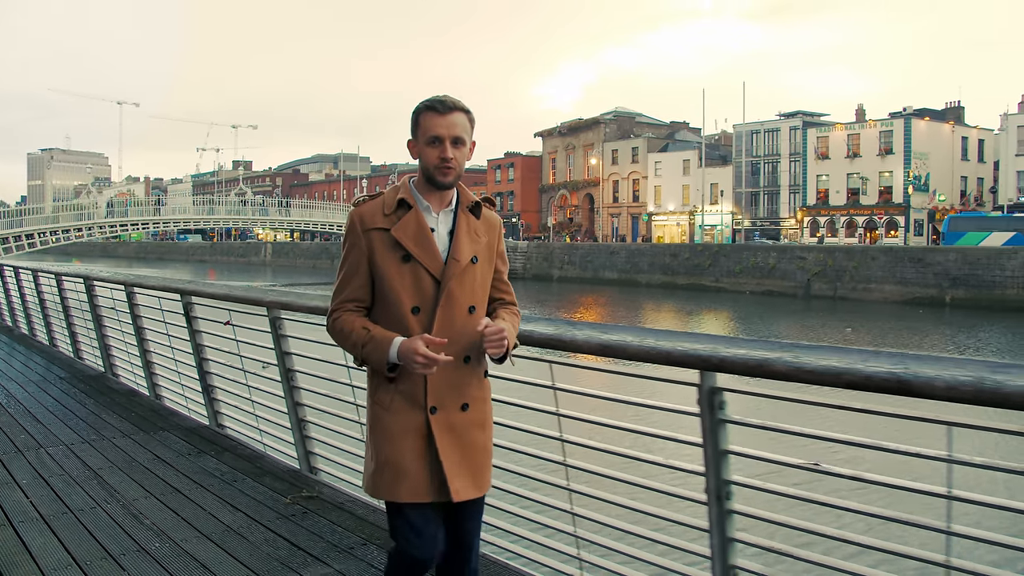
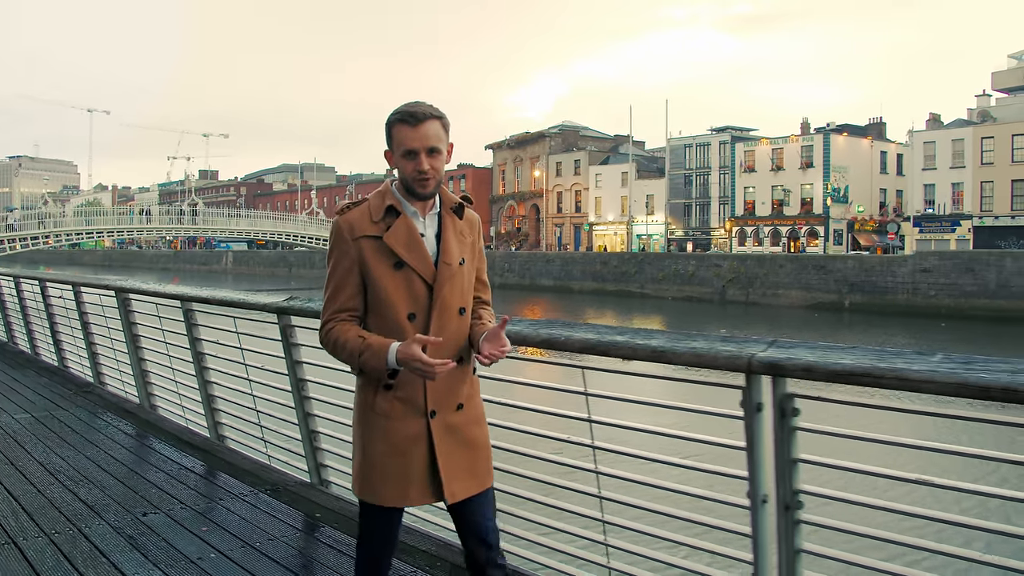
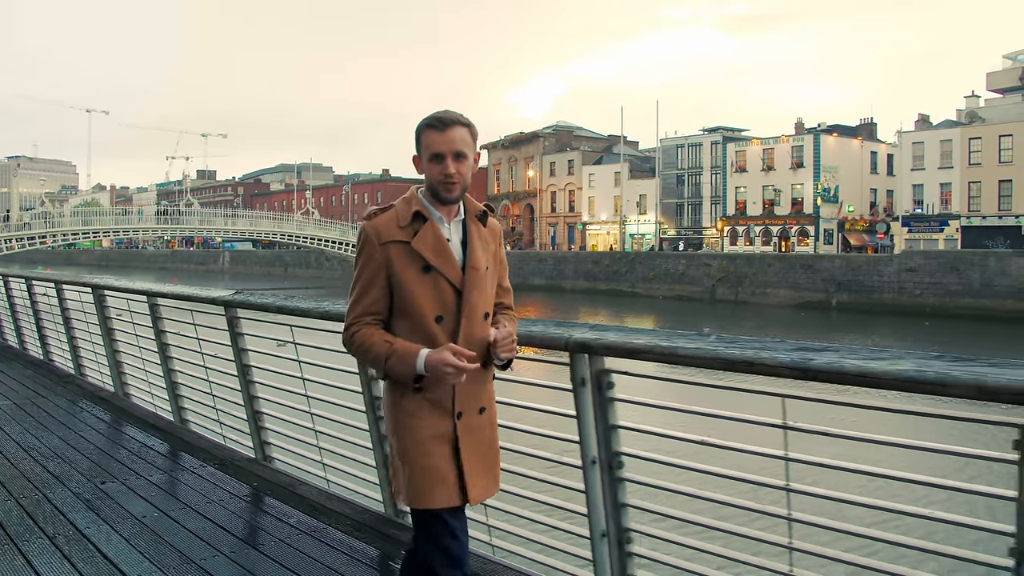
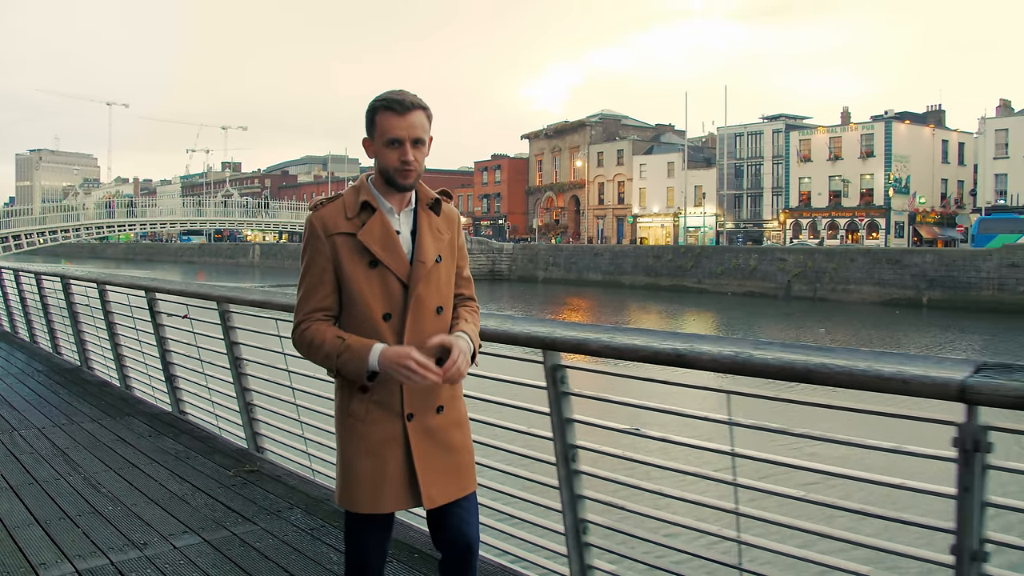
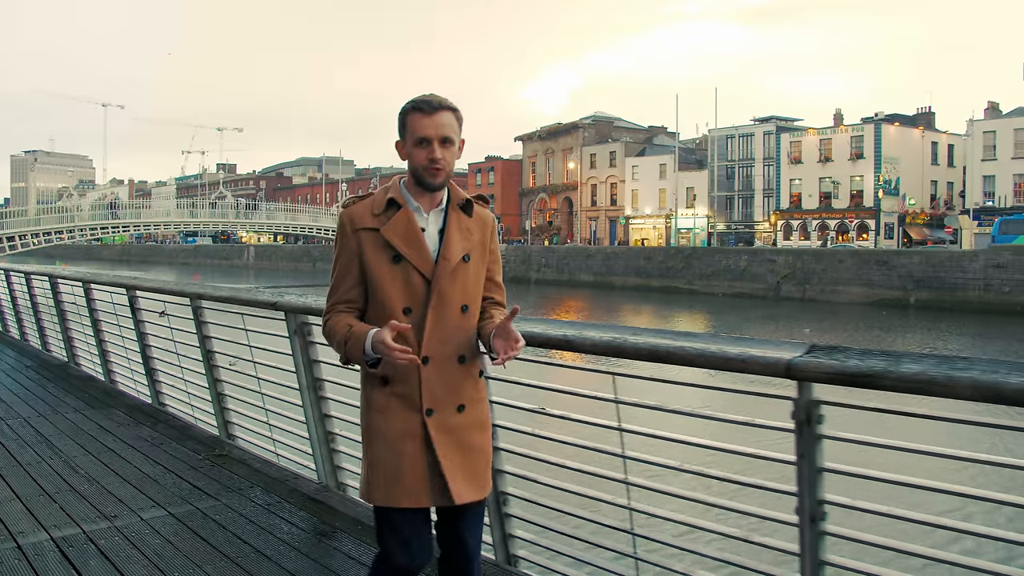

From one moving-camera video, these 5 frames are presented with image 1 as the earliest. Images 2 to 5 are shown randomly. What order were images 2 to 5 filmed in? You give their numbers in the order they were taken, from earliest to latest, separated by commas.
4, 5, 2, 3
